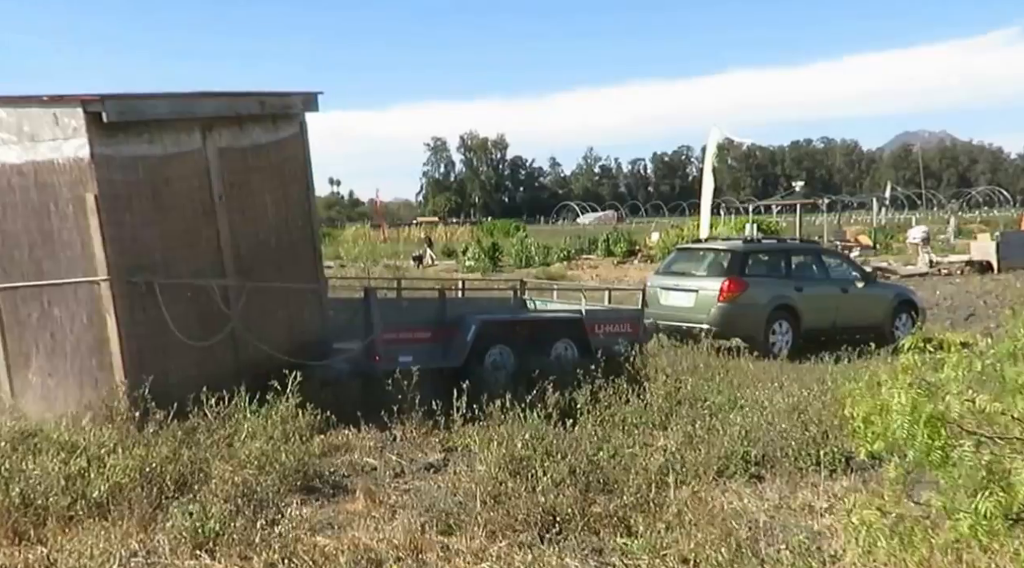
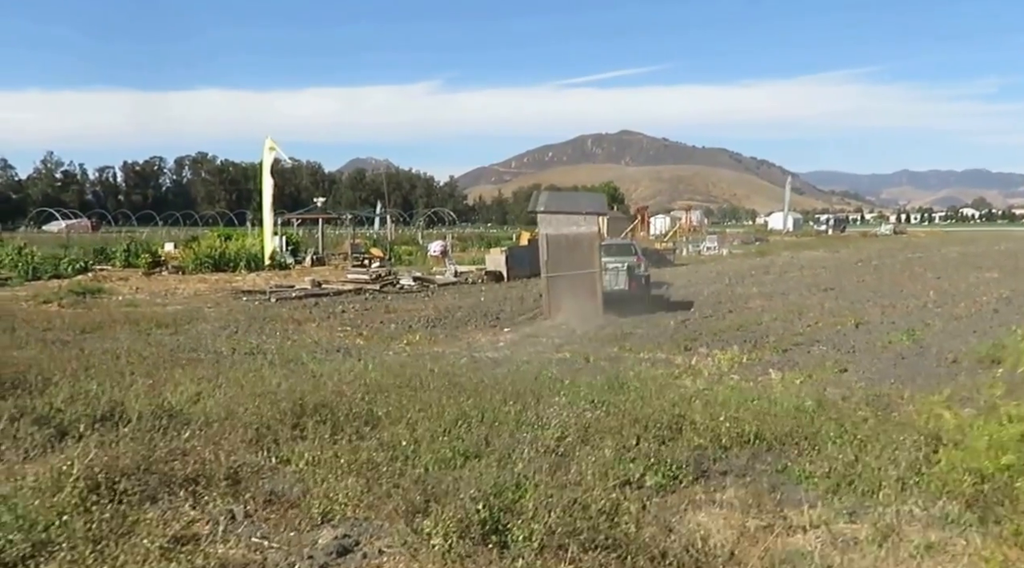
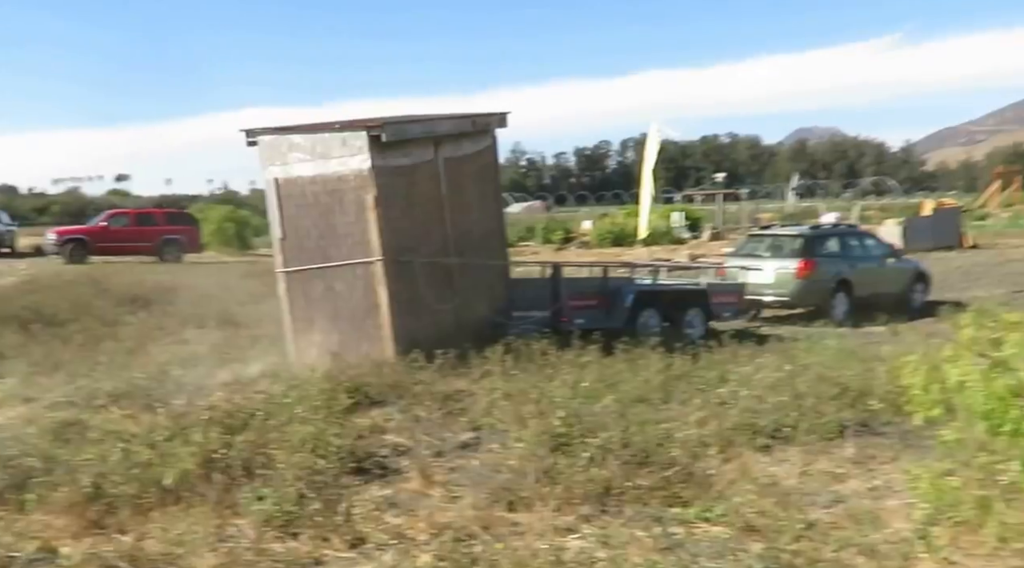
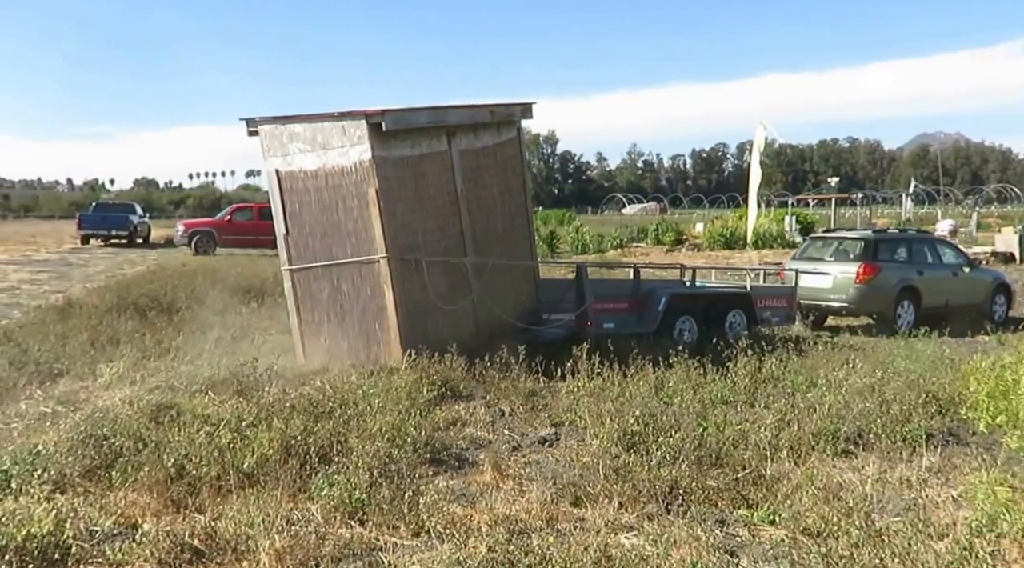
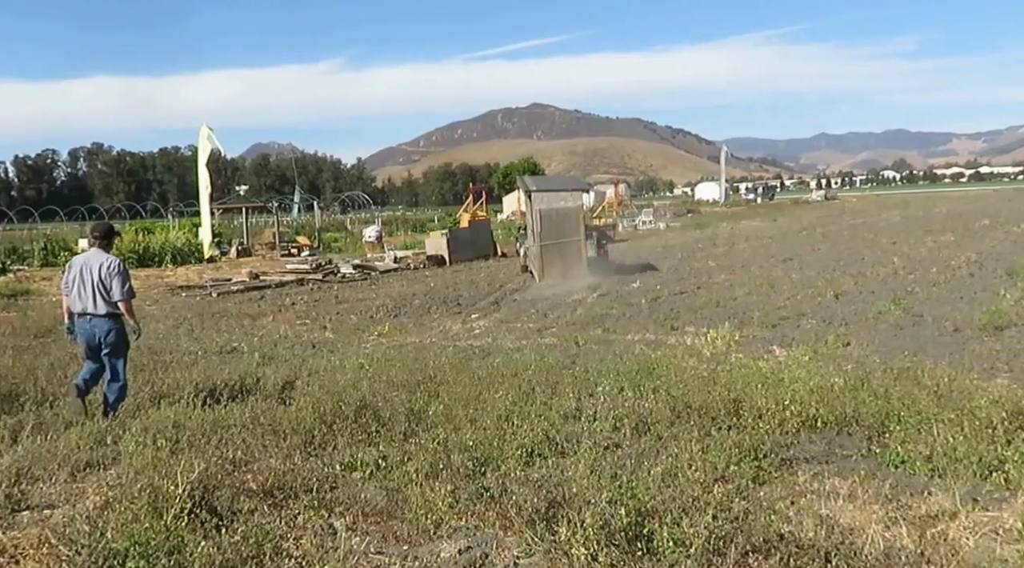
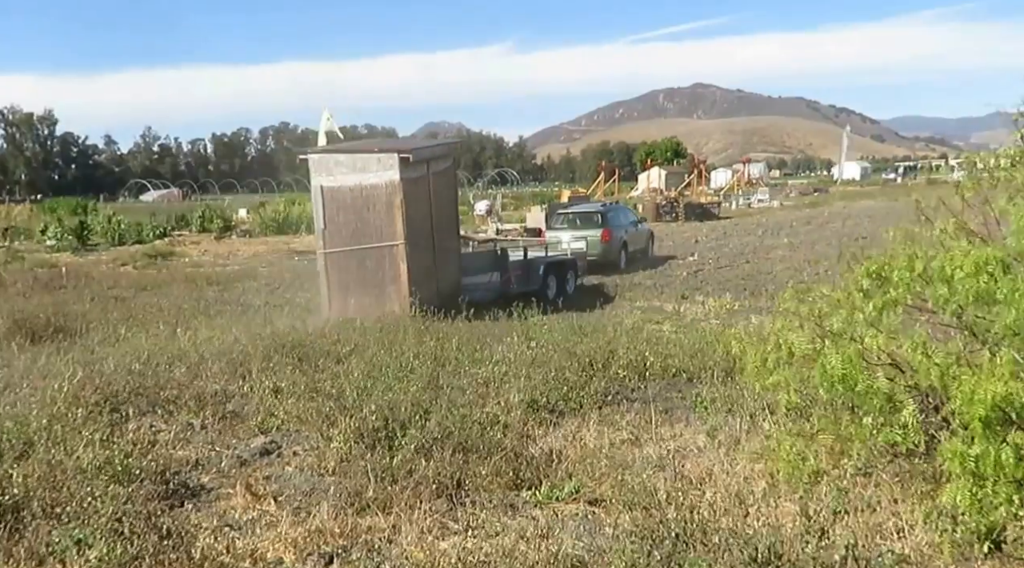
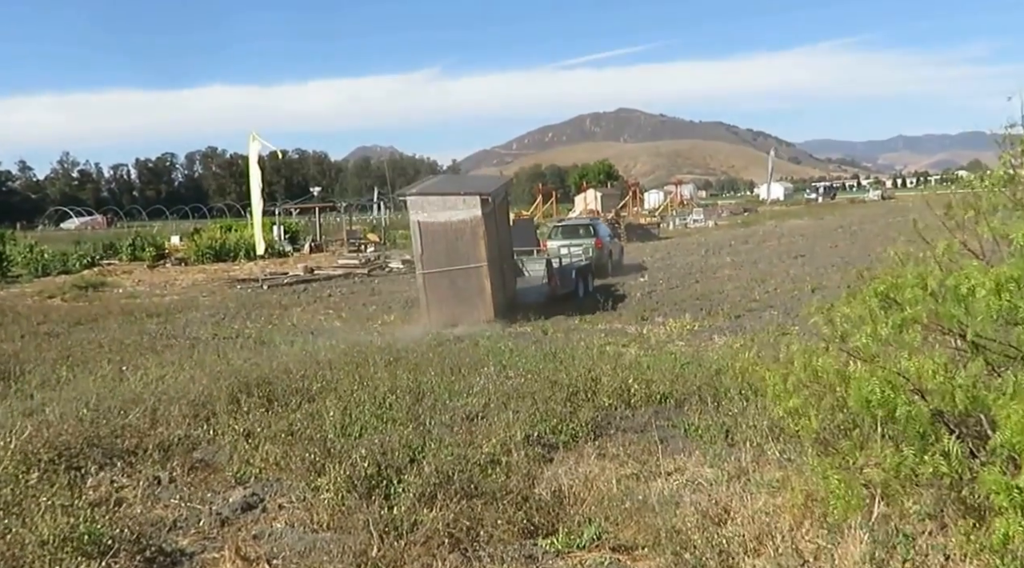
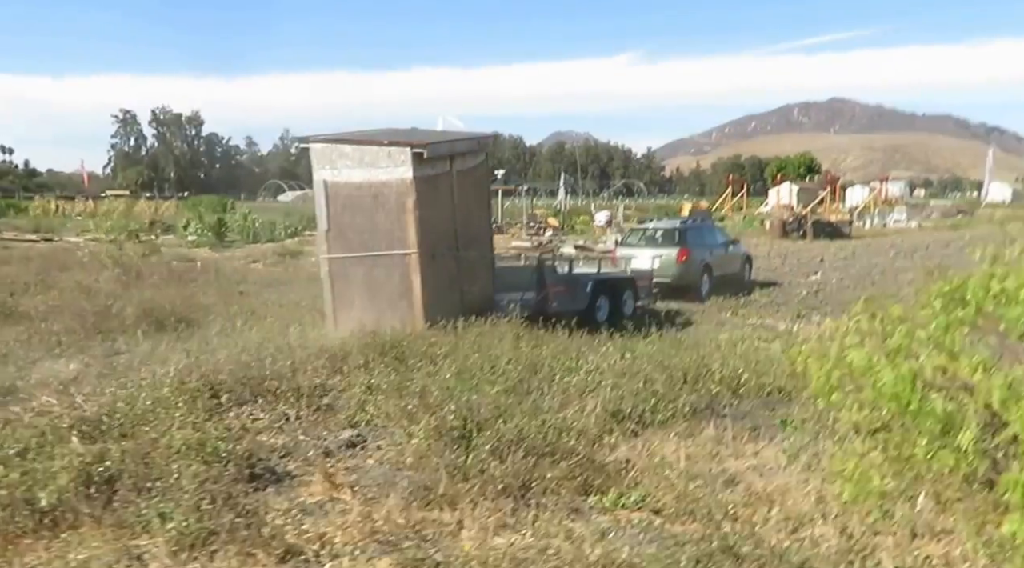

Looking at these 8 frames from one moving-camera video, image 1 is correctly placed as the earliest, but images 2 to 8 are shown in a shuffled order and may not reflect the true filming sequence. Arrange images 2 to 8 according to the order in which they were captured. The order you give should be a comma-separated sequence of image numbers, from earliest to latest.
4, 3, 8, 6, 7, 2, 5
